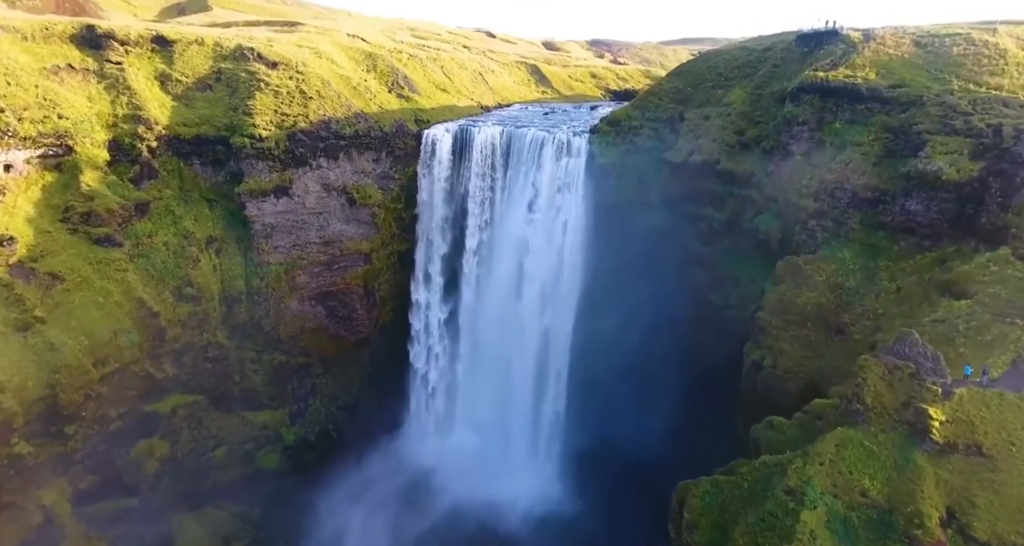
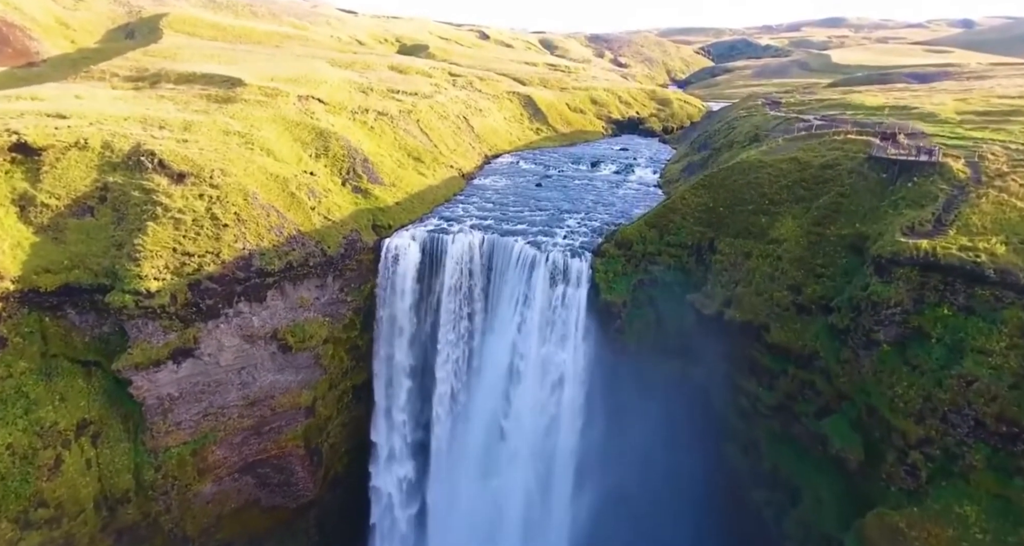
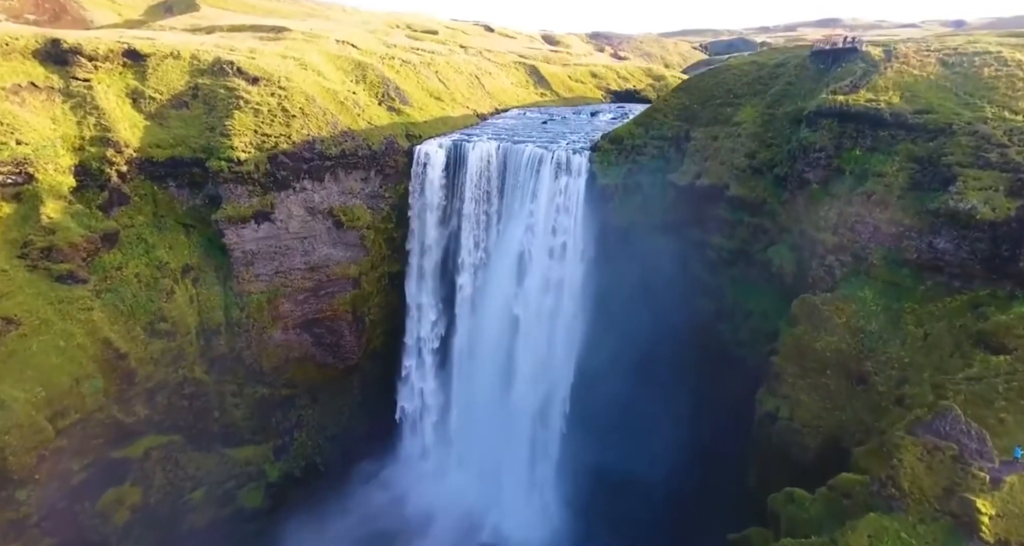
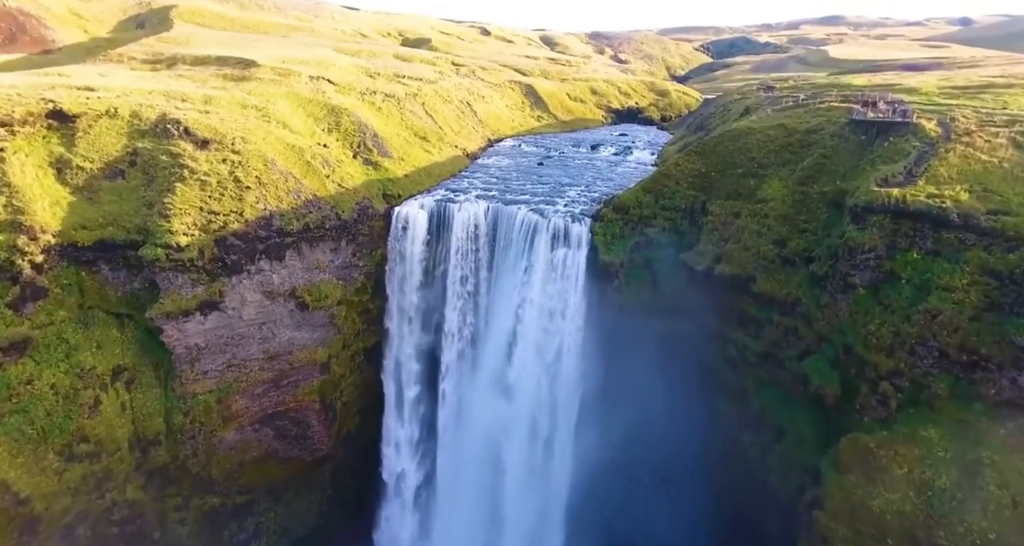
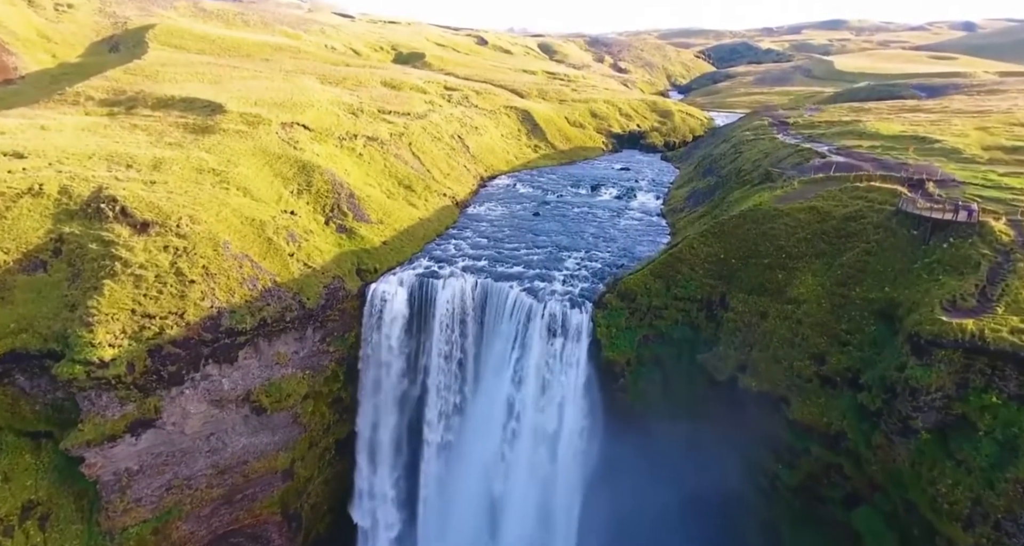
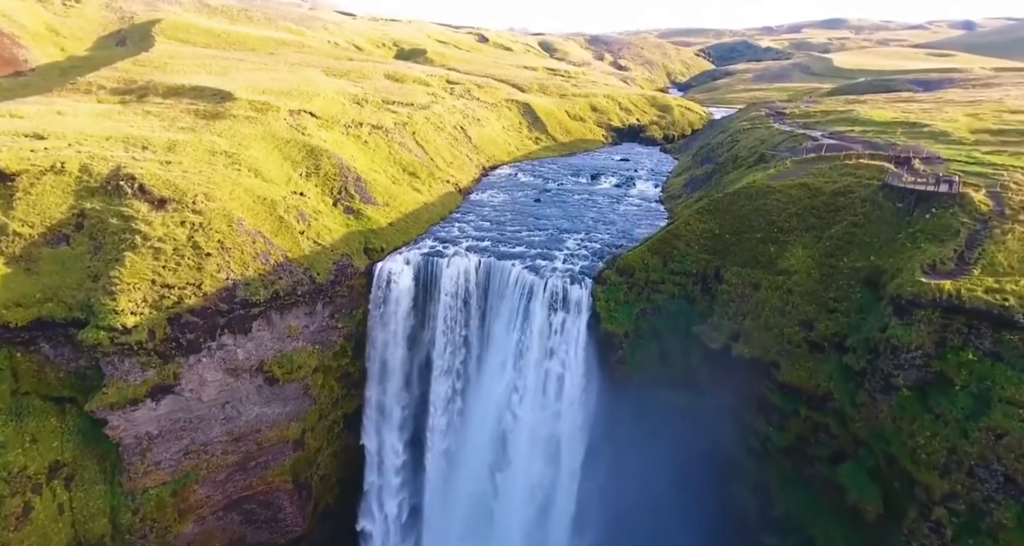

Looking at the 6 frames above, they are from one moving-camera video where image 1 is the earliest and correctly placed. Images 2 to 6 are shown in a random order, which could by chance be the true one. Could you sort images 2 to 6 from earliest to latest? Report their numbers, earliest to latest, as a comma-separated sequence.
3, 4, 2, 6, 5
